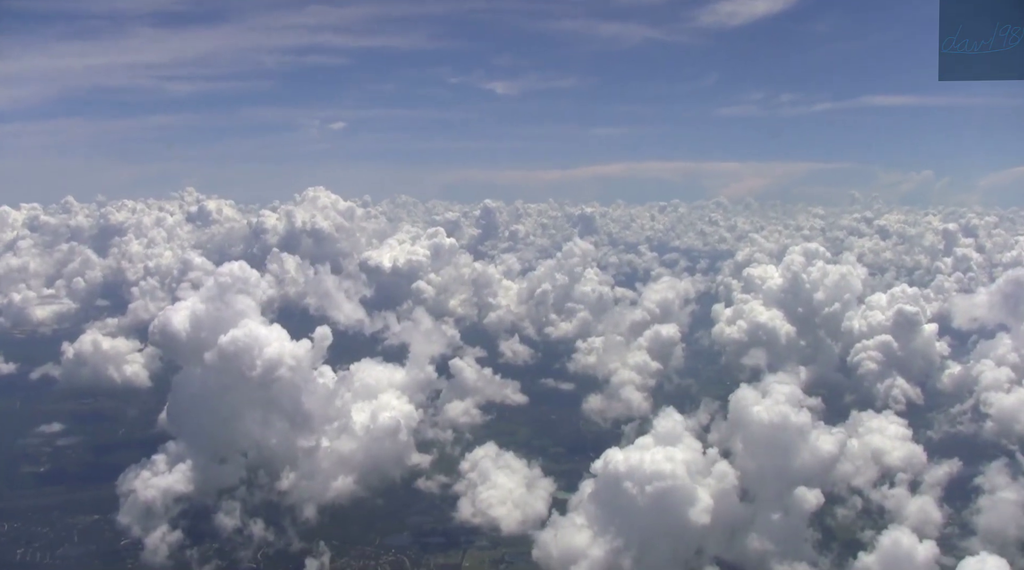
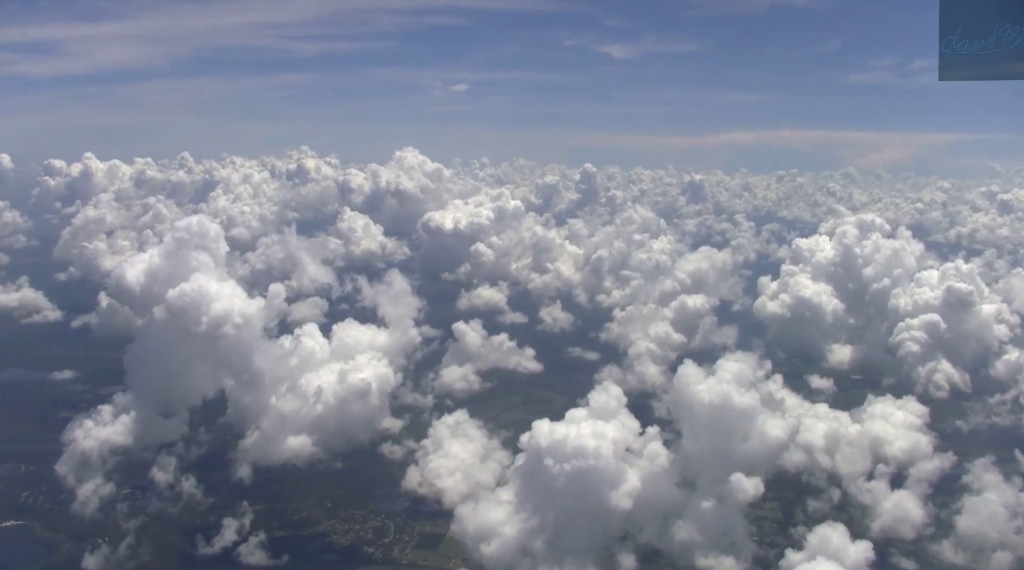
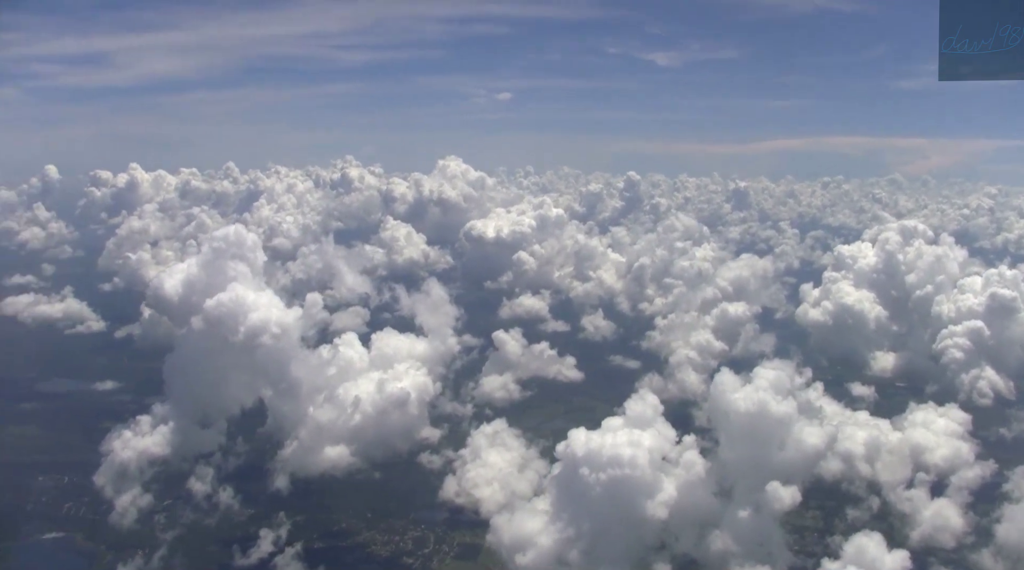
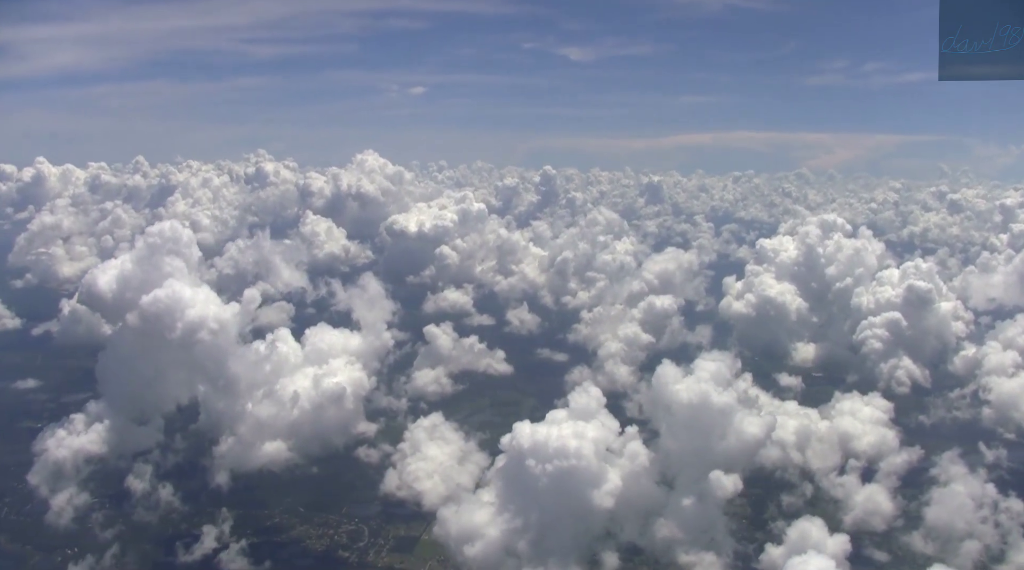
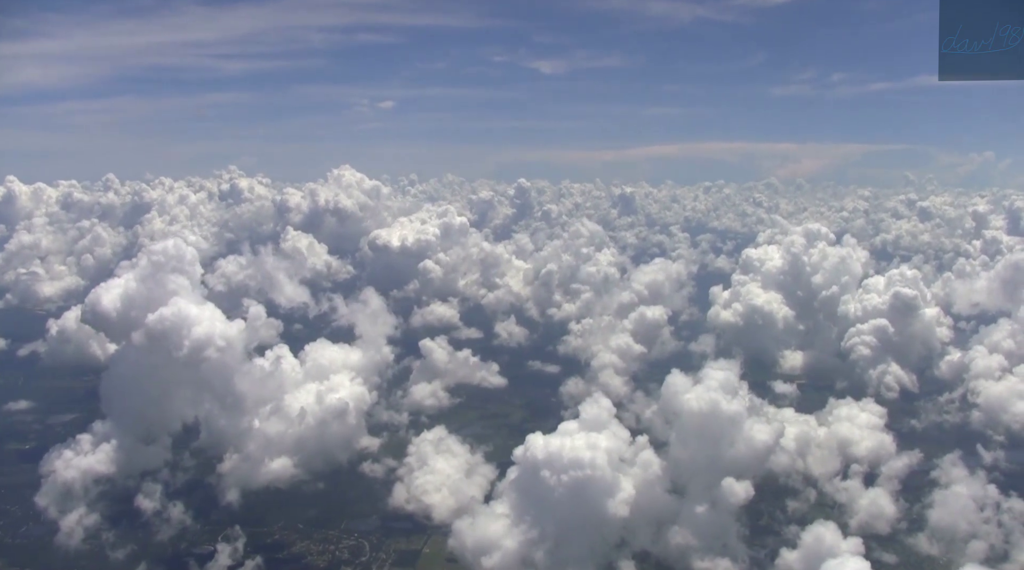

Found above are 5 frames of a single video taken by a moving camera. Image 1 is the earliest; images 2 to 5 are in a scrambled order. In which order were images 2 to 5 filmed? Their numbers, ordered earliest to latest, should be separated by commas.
5, 4, 2, 3
